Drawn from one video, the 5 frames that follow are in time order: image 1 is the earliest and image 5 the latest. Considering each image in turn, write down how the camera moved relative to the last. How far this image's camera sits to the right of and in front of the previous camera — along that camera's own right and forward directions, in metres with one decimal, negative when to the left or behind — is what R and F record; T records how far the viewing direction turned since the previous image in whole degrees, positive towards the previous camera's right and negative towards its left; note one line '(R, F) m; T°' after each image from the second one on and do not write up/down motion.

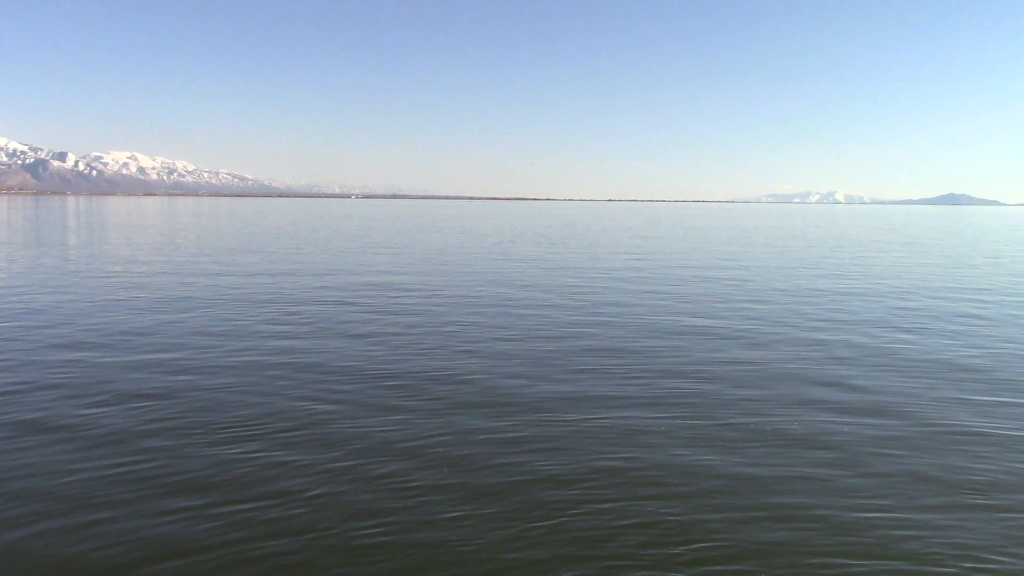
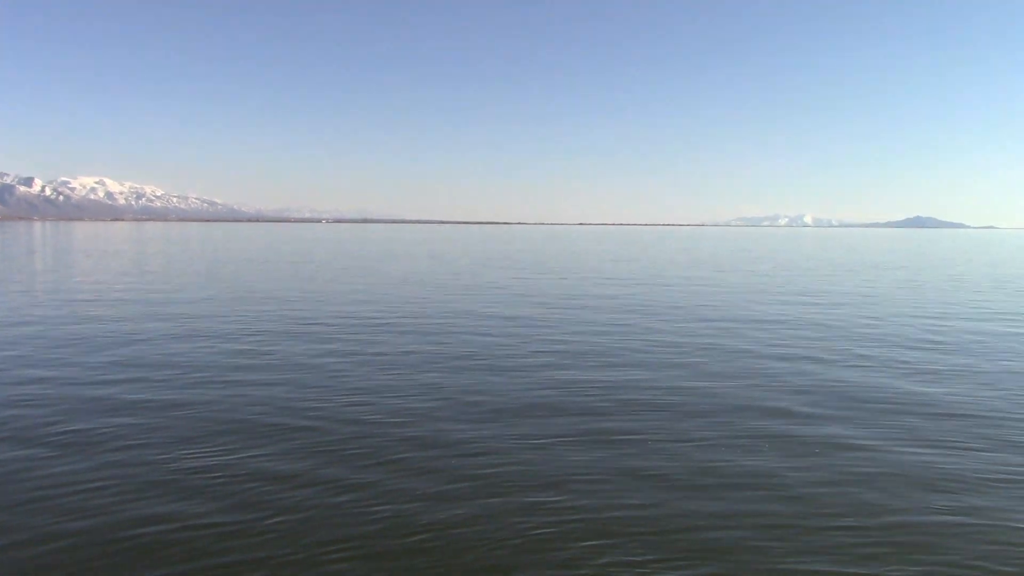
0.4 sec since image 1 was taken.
(+0.3, -0.5) m; +2°
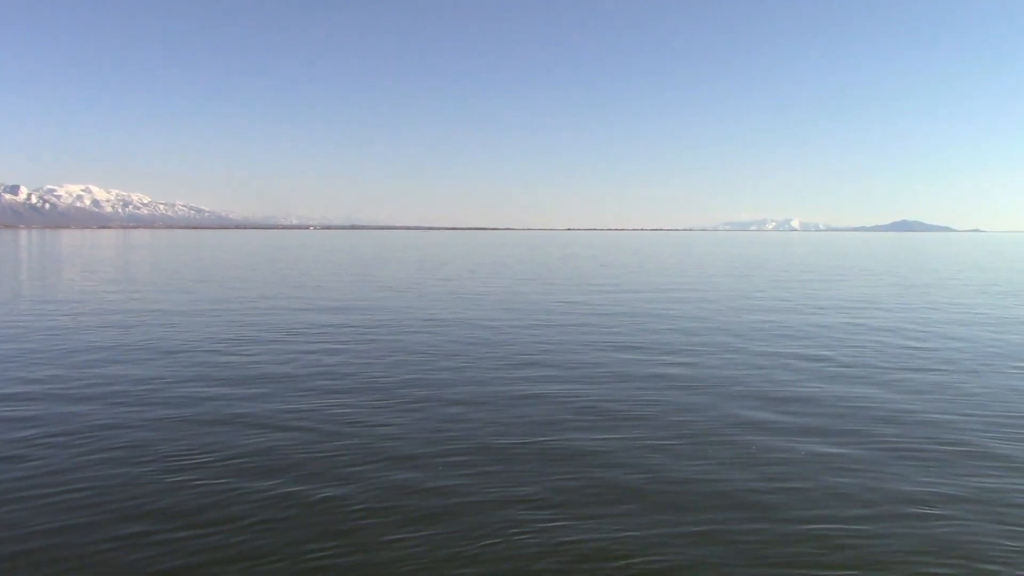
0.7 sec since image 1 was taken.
(+0.3, -0.4) m; +1°
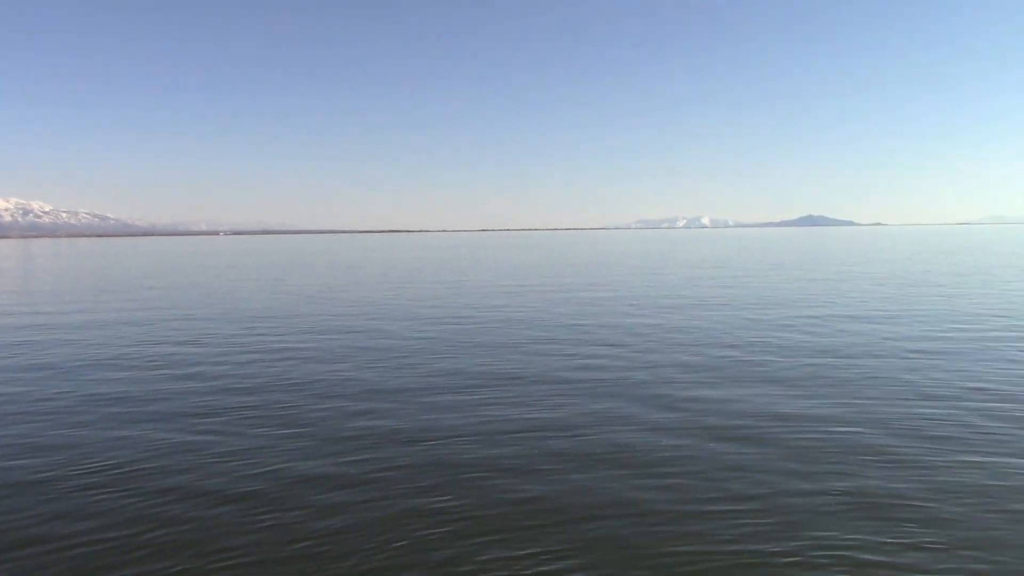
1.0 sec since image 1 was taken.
(+2.1, +0.7) m; -22°
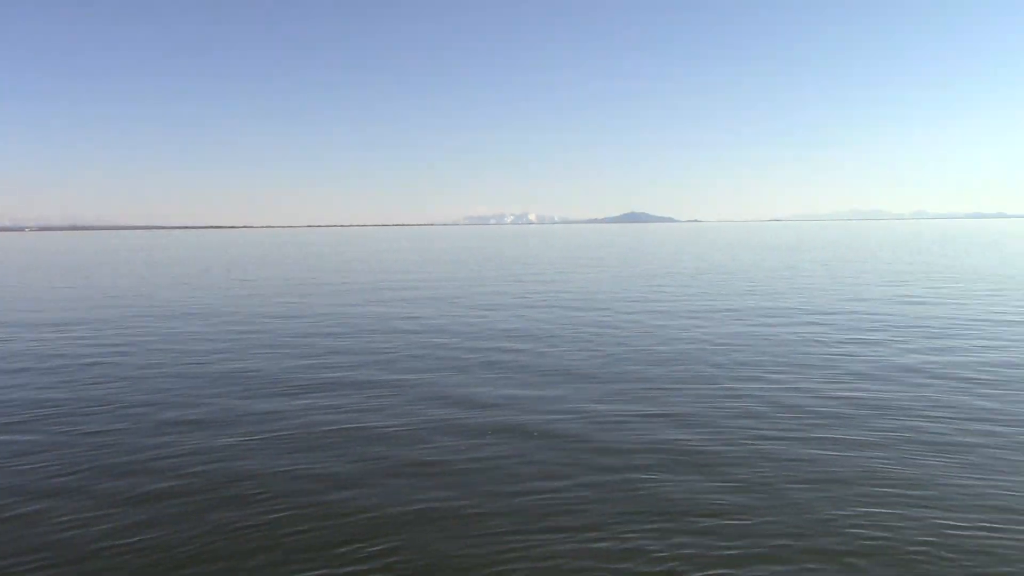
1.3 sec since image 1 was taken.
(+0.2, -0.5) m; +12°
